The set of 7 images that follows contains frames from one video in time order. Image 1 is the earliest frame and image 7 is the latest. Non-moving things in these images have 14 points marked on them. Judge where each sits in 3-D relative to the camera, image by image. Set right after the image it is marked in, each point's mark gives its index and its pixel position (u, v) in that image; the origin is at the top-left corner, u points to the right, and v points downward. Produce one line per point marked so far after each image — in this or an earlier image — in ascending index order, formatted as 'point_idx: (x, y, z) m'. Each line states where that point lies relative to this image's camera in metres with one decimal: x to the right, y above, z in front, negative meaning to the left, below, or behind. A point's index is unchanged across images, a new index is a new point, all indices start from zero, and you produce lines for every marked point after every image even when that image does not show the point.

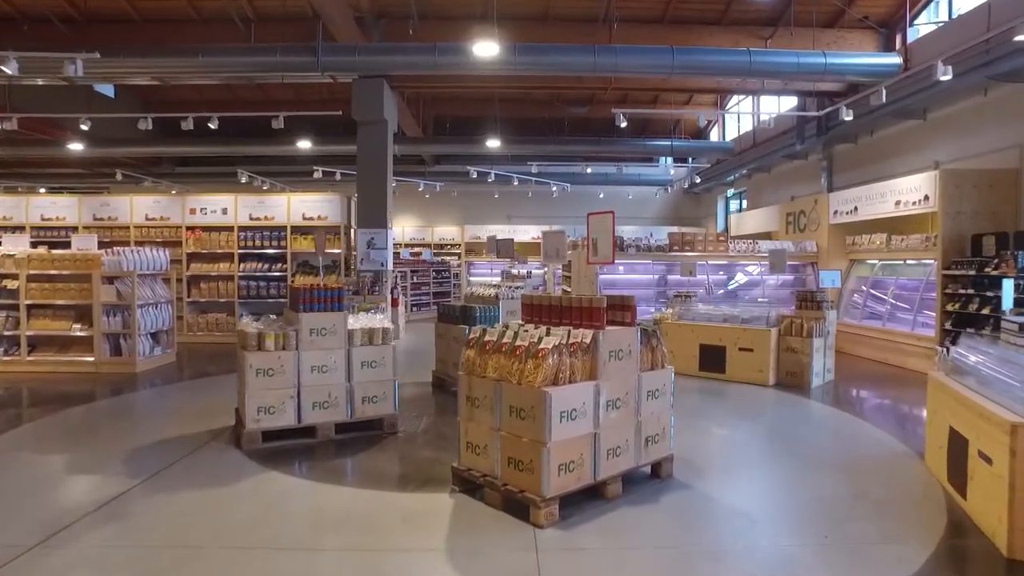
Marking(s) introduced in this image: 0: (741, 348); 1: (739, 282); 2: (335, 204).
0: (+2.4, -0.6, +6.6) m
1: (+3.4, +0.1, +9.7) m
2: (-2.7, +1.3, +9.9) m
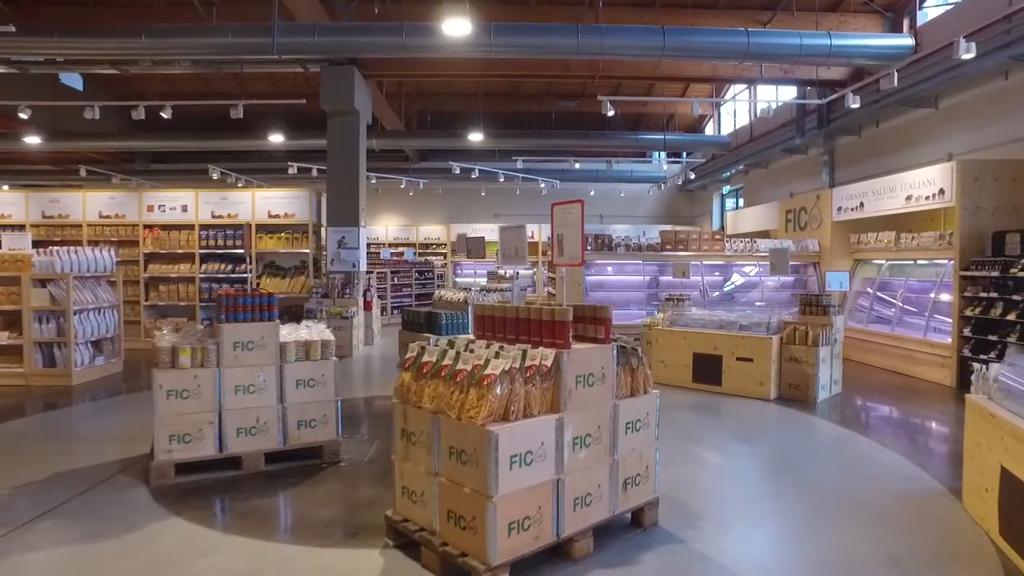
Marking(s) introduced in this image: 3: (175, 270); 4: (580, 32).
0: (+2.1, -0.6, +6.0) m
1: (+3.1, +0.1, +9.0) m
2: (-3.0, +1.3, +9.3) m
3: (-4.9, +0.3, +9.4) m
4: (+0.7, +2.6, +6.6) m
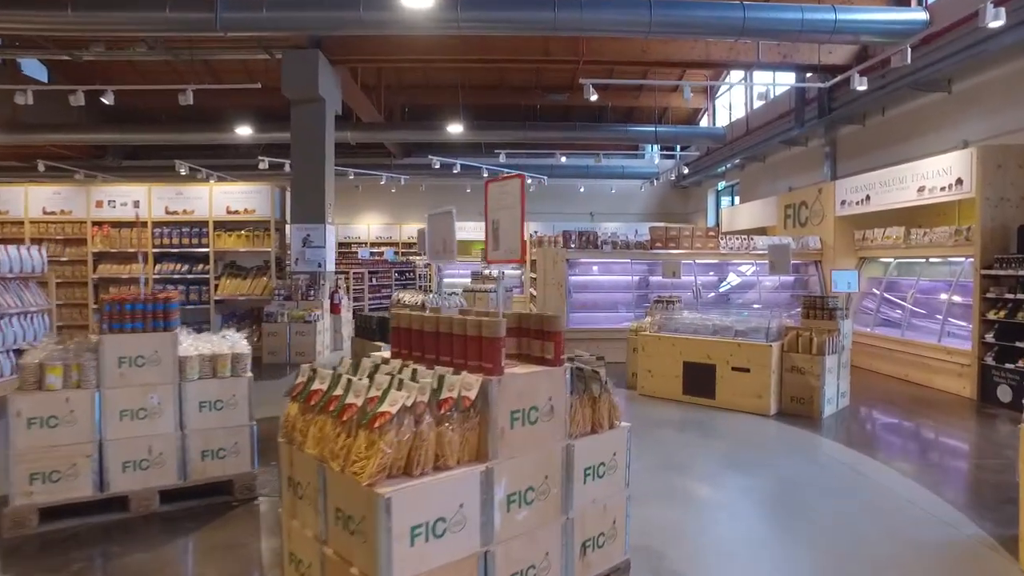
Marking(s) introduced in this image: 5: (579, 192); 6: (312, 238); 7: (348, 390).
0: (+1.8, -0.7, +5.3) m
1: (+2.8, +0.1, +8.4) m
2: (-3.3, +1.2, +8.6) m
3: (-5.2, +0.2, +8.7) m
4: (+0.4, +2.6, +5.9) m
5: (+1.8, +2.6, +16.9) m
6: (-2.6, +0.7, +8.6) m
7: (-0.5, -0.3, +1.9) m
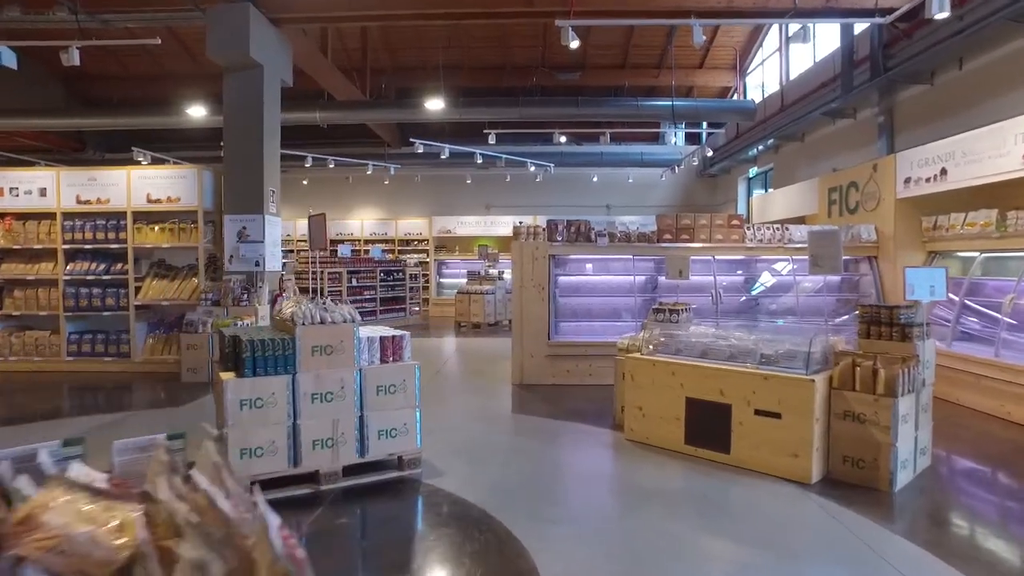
0: (+1.4, -0.7, +3.7) m
1: (+2.5, 0.0, +6.7) m
2: (-3.6, +1.2, +7.2) m
3: (-5.5, +0.2, +7.4) m
4: (0.0, +2.6, +4.3) m
5: (+1.9, +2.5, +15.2) m
6: (-2.9, +0.6, +7.1) m
7: (-1.1, -0.3, +0.4) m
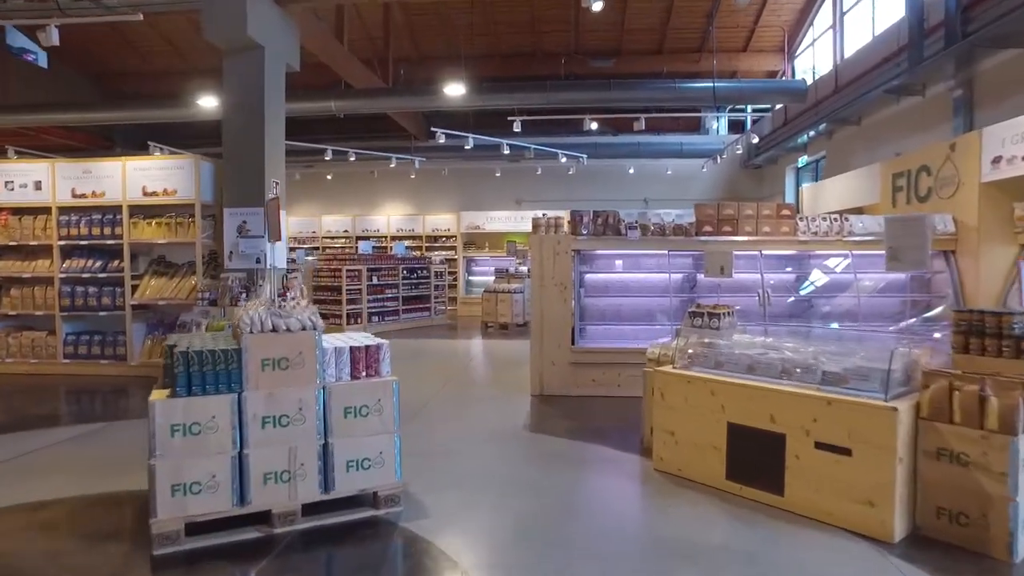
0: (+1.4, -0.7, +2.9) m
1: (+2.7, 0.0, +5.8) m
2: (-3.4, +1.2, +6.7) m
3: (-5.2, +0.2, +7.0) m
4: (0.0, +2.6, +3.6) m
5: (+2.6, +2.6, +14.3) m
6: (-2.7, +0.7, +6.6) m
7: (-1.3, -0.3, -0.2) m
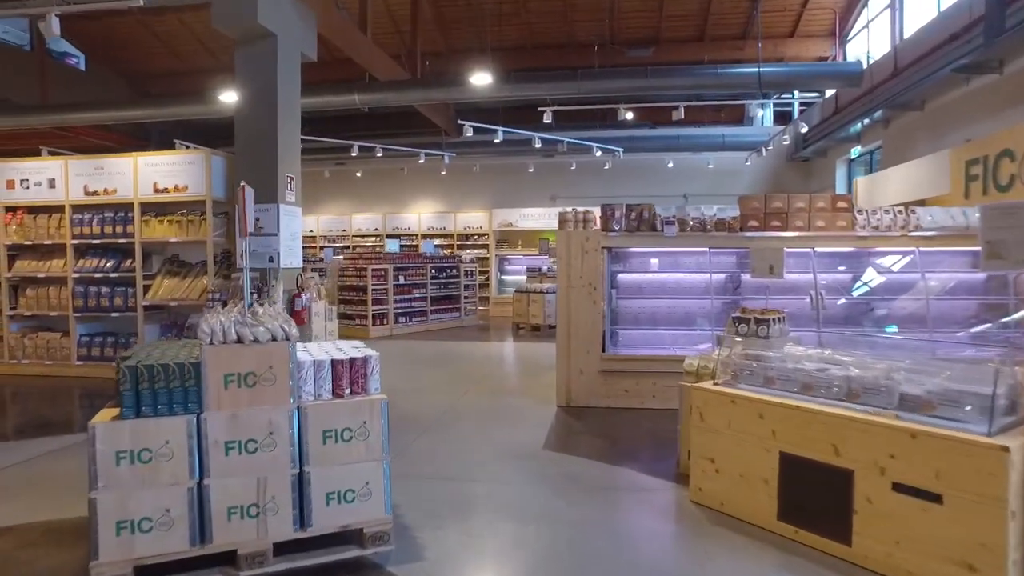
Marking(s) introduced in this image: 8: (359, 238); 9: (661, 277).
0: (+1.4, -0.7, +2.3) m
1: (+2.9, 0.0, +5.2) m
2: (-3.1, +1.2, +6.4) m
3: (-5.0, +0.2, +6.8) m
4: (+0.1, +2.6, +3.1) m
5: (+3.3, +2.6, +13.7) m
6: (-2.5, +0.6, +6.3) m
7: (-1.5, -0.4, -0.6) m
8: (-3.5, +1.1, +14.6) m
9: (+1.3, +0.1, +5.8) m
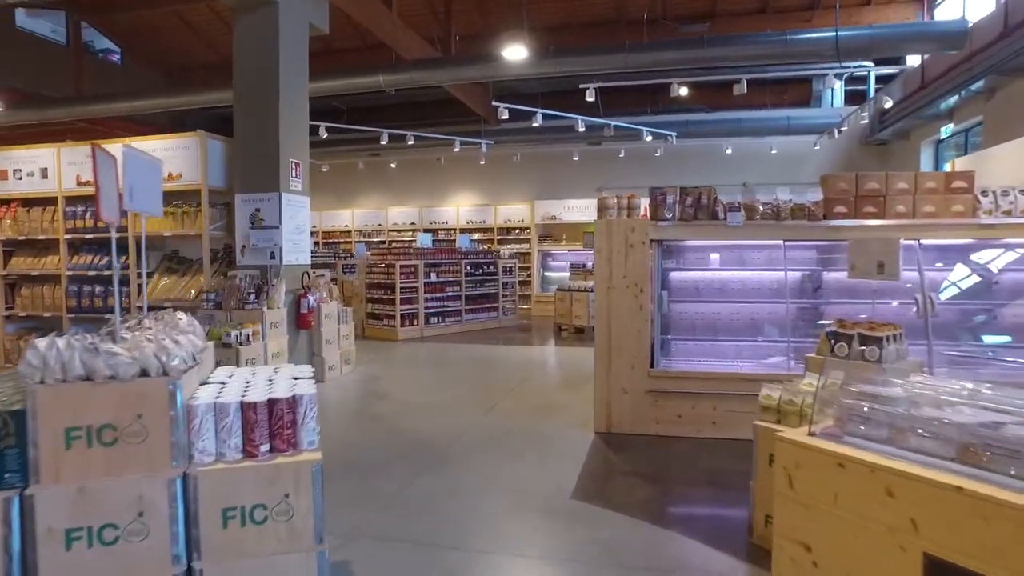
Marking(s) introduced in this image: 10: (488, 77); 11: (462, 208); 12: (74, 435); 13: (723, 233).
0: (+1.3, -0.7, +1.3) m
1: (+3.1, 0.0, +4.0) m
2: (-2.8, +1.2, +5.7) m
3: (-4.6, +0.2, +6.3) m
4: (+0.1, +2.5, +2.2) m
5: (+4.1, +2.6, +12.5) m
6: (-2.2, +0.6, +5.5) m
7: (-1.7, -0.4, -1.4) m
8: (-2.5, +1.2, +14.0) m
9: (+1.6, +0.1, +4.8) m
10: (-0.3, +2.7, +8.2) m
11: (-1.1, +1.7, +13.6) m
12: (-1.1, -0.4, +1.6) m
13: (+1.4, +0.4, +4.4) m
